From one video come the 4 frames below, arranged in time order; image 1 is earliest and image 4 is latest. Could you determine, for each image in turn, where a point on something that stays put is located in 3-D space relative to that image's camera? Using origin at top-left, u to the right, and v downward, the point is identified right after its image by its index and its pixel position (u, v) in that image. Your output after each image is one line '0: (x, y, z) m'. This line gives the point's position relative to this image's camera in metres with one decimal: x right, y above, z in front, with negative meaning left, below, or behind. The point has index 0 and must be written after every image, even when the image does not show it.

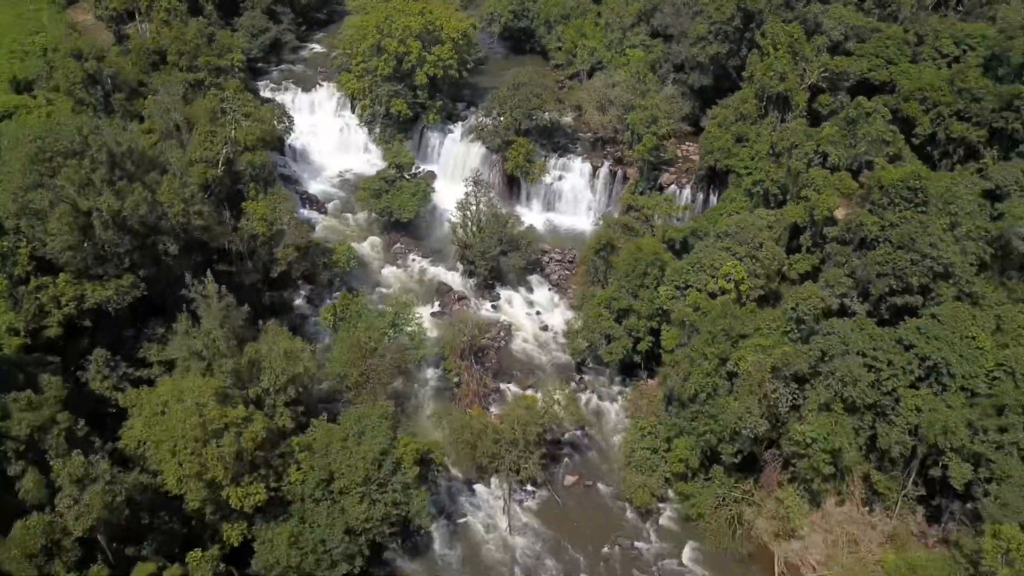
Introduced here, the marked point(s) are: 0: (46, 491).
0: (-11.0, -4.9, +19.0) m
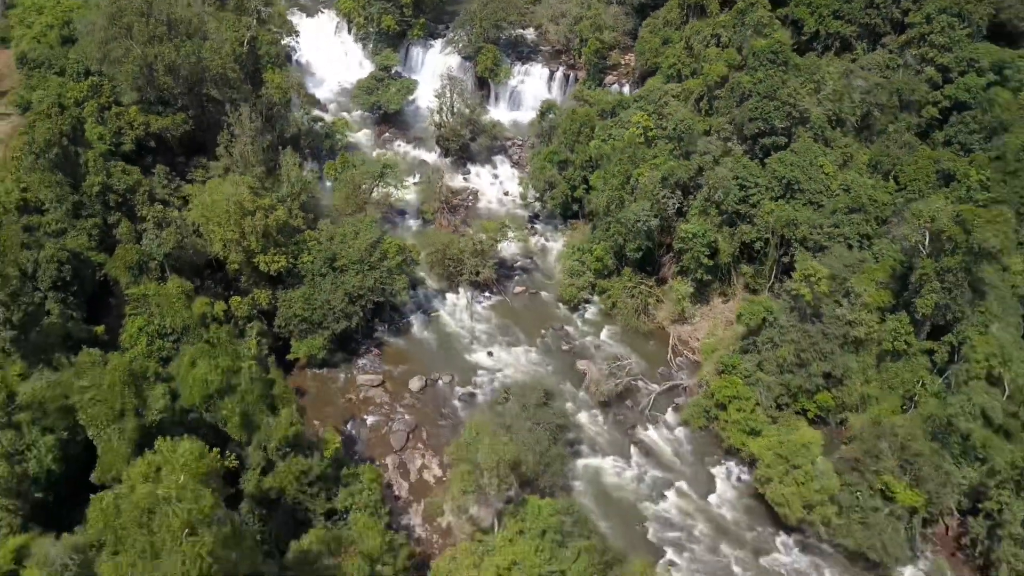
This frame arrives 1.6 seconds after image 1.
0: (-12.7, +1.8, +27.3) m
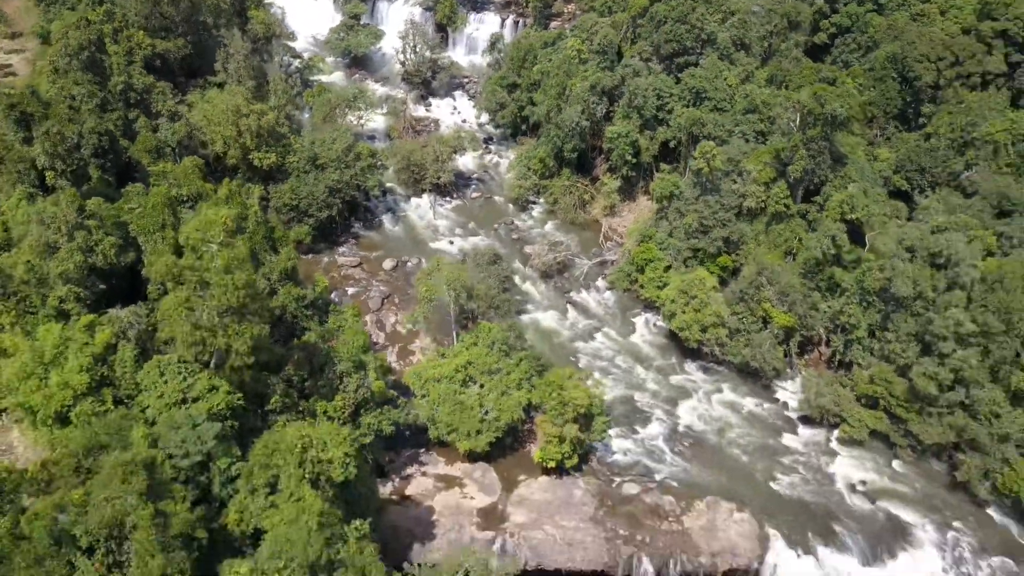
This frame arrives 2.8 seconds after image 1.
0: (-14.7, +6.6, +33.0) m
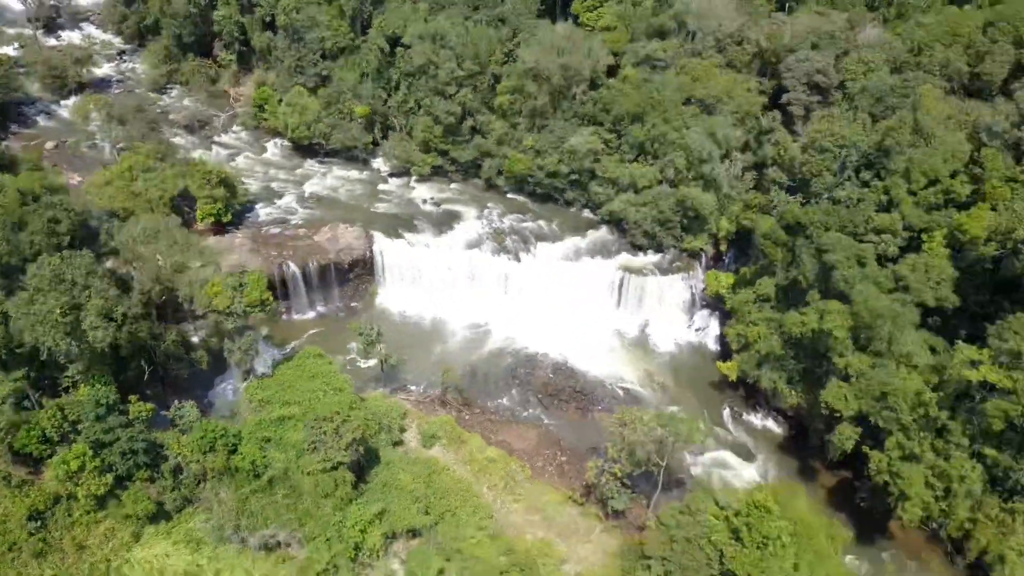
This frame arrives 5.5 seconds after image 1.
0: (-33.8, +11.5, +38.1) m
